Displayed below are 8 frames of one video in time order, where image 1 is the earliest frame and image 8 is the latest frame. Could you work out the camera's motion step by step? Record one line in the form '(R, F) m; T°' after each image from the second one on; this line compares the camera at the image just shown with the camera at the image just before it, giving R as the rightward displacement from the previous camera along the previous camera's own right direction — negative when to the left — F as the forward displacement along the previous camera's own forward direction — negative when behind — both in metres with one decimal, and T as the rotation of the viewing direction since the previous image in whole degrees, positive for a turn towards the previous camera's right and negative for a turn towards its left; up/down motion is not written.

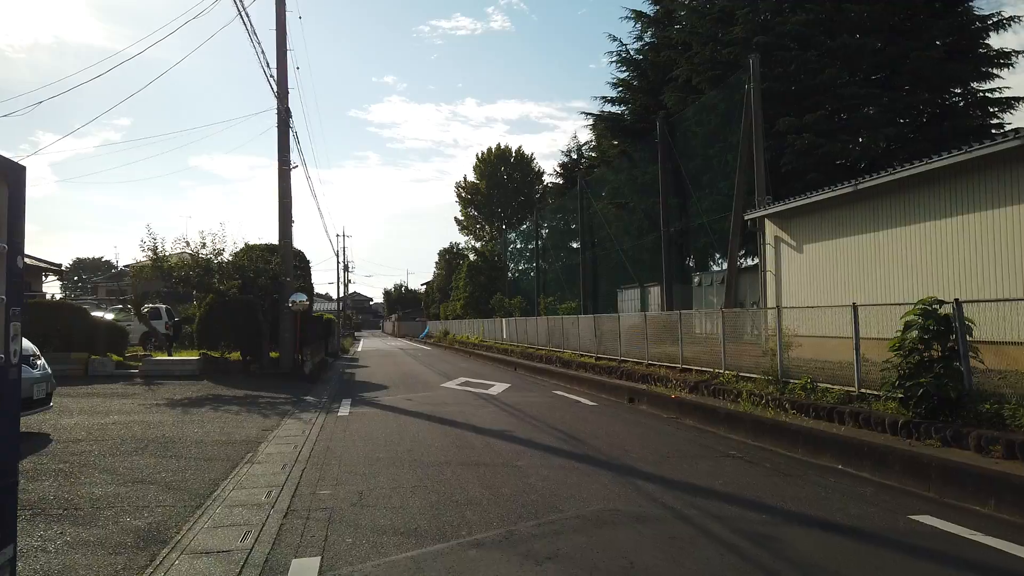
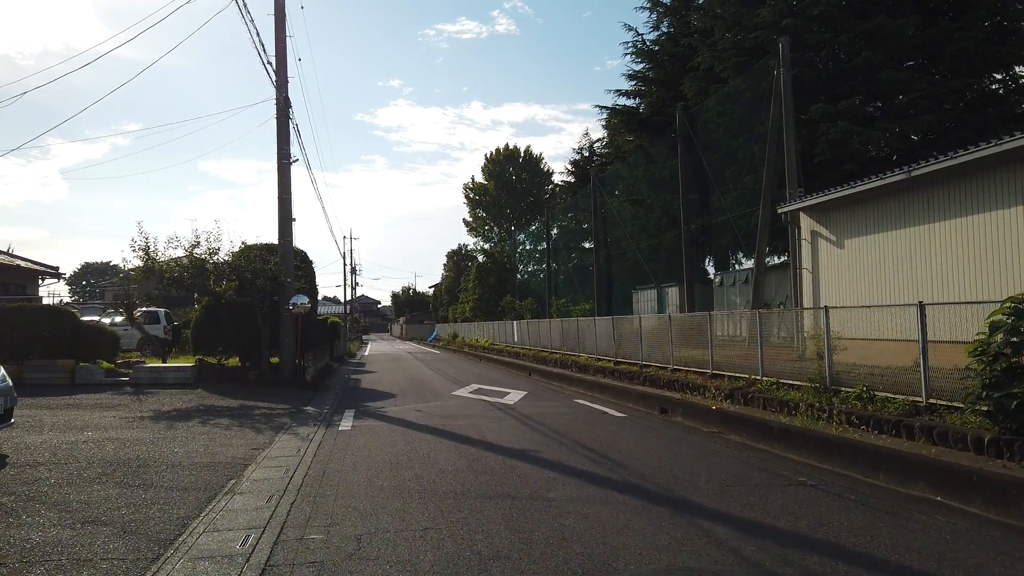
(-0.2, +1.1) m; -1°
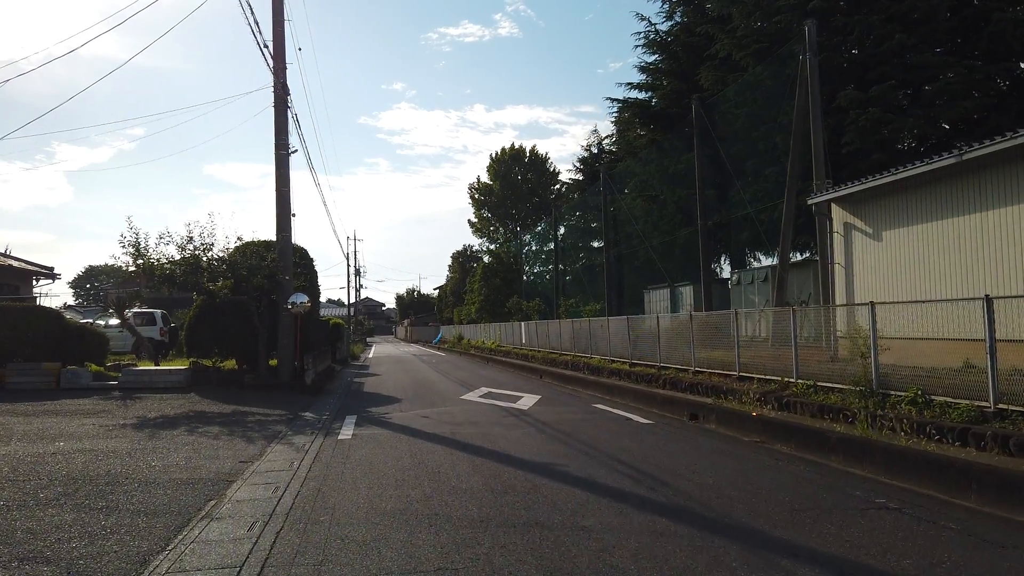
(-0.1, +0.9) m; 0°
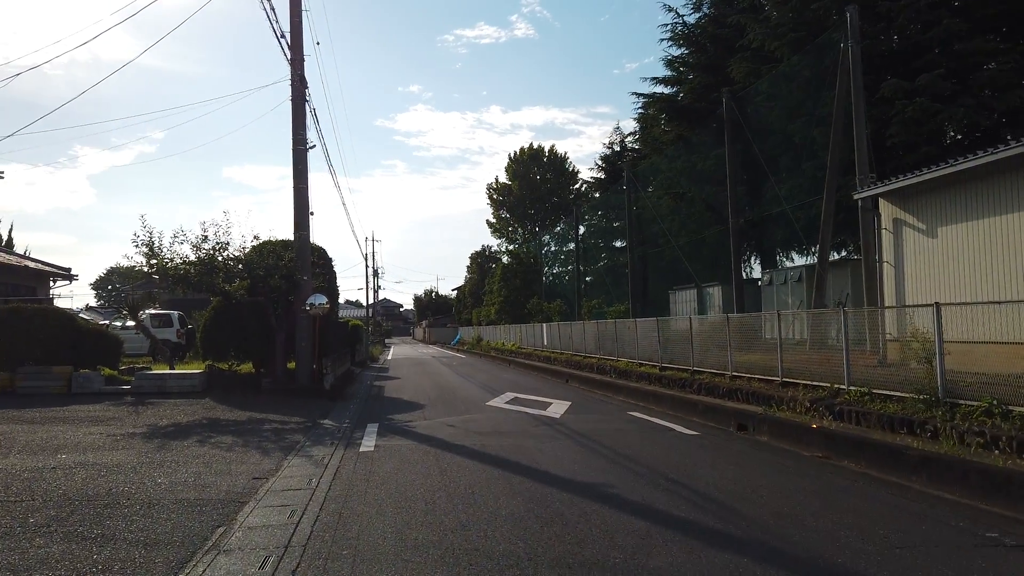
(-0.2, +0.7) m; -1°
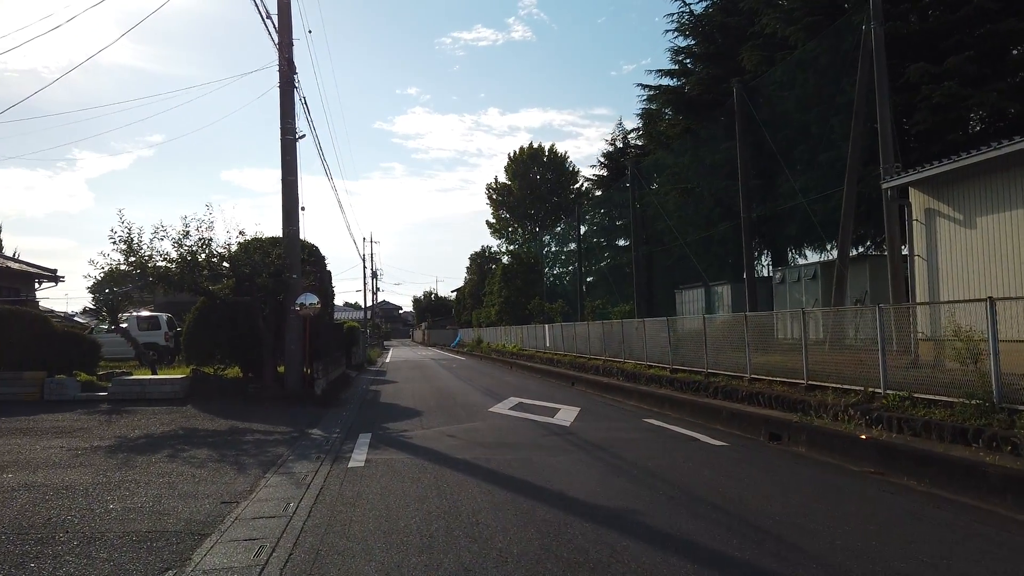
(-0.1, +0.9) m; 0°
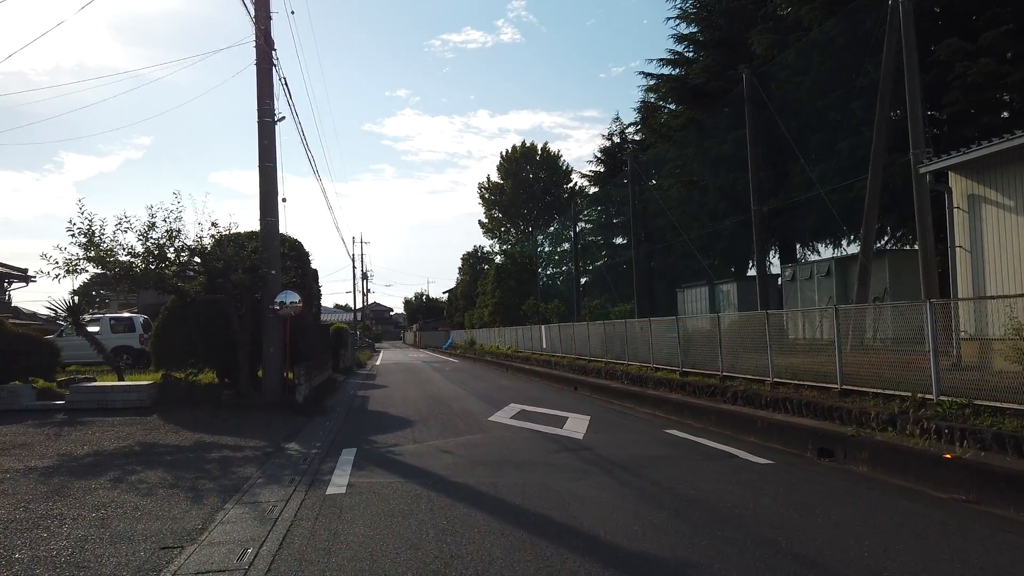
(-0.2, +1.2) m; +1°
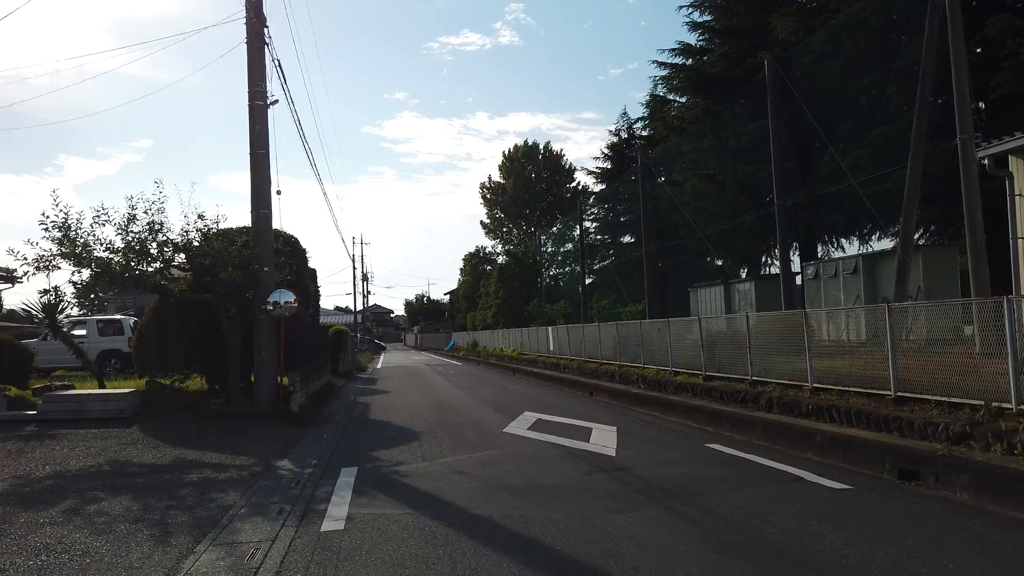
(-0.2, +1.1) m; 0°
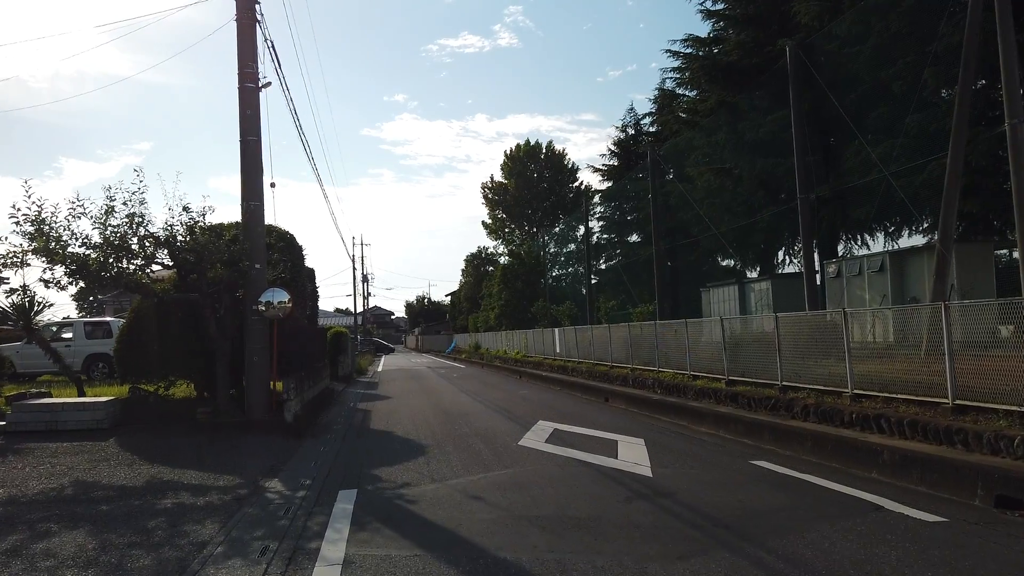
(-0.2, +0.9) m; 0°
